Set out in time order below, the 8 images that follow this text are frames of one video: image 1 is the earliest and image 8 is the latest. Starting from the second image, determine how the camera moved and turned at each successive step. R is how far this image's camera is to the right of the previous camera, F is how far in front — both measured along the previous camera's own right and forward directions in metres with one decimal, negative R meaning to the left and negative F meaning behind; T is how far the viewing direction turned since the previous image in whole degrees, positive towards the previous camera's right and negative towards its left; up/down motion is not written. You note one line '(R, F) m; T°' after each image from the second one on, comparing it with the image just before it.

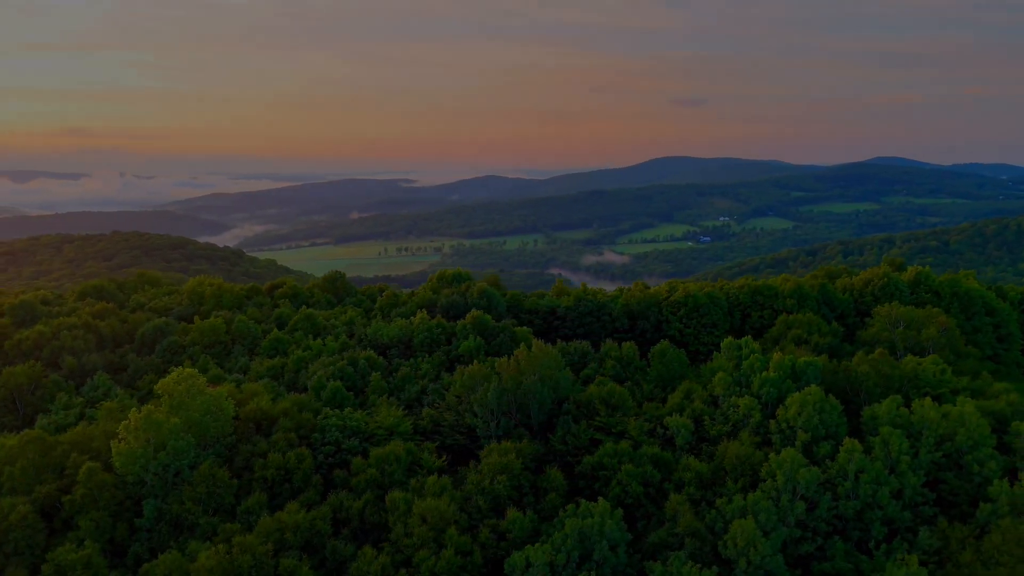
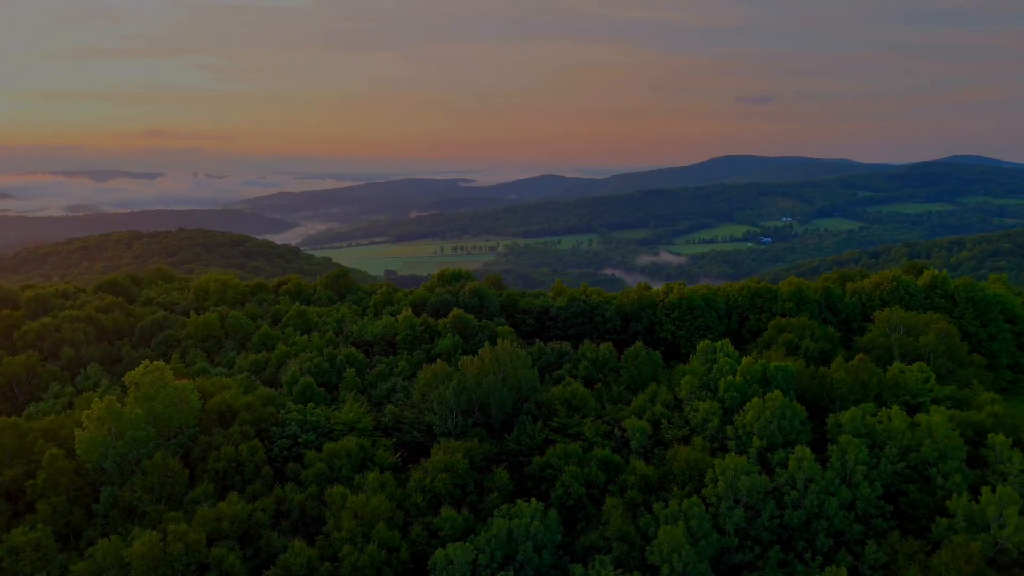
(+4.4, +0.1) m; -4°
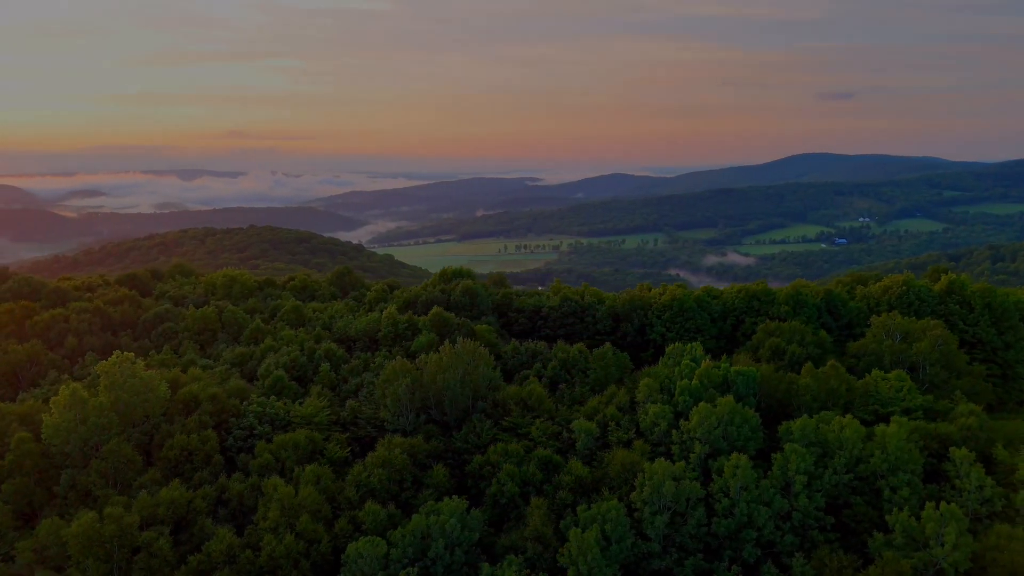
(+5.1, +0.2) m; -5°
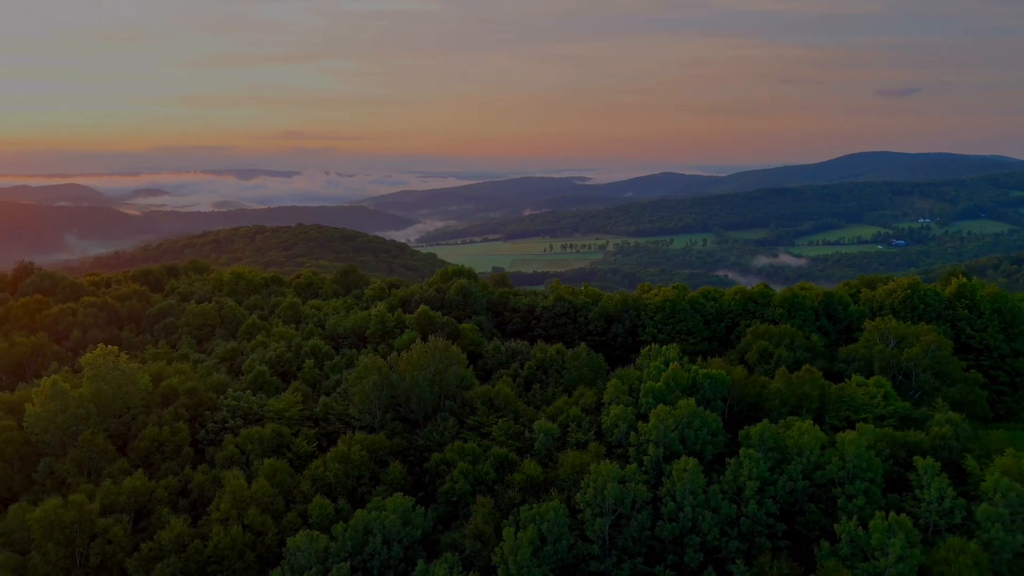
(+3.7, 0.0) m; -4°
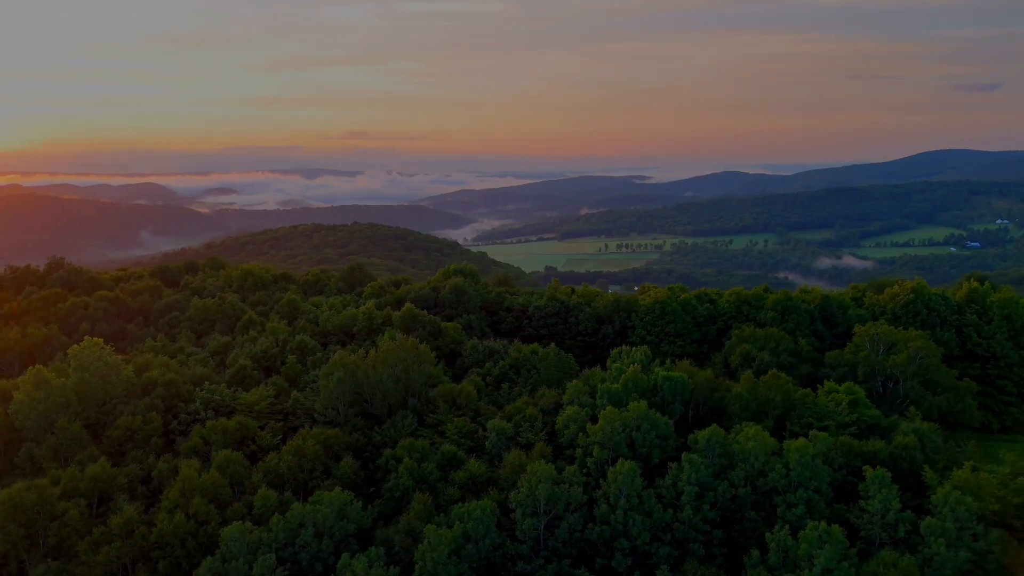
(+4.4, +0.1) m; -4°
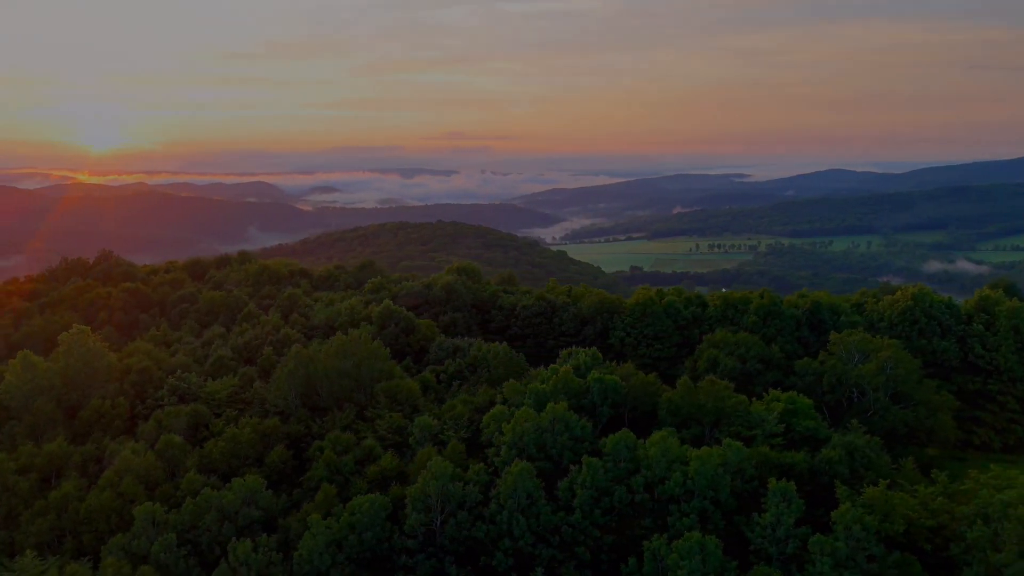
(+7.0, +0.2) m; -7°
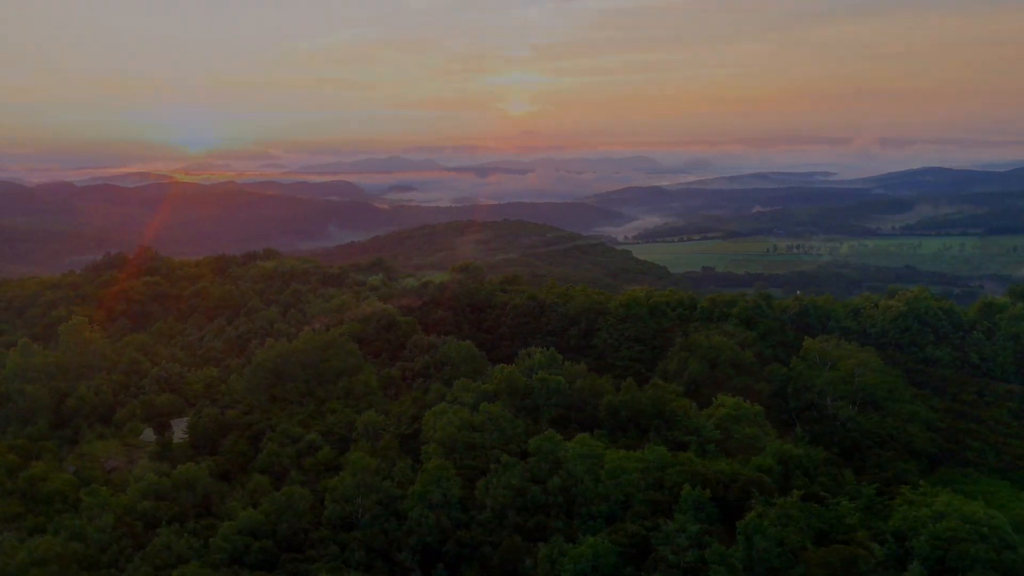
(+5.6, +0.1) m; -6°
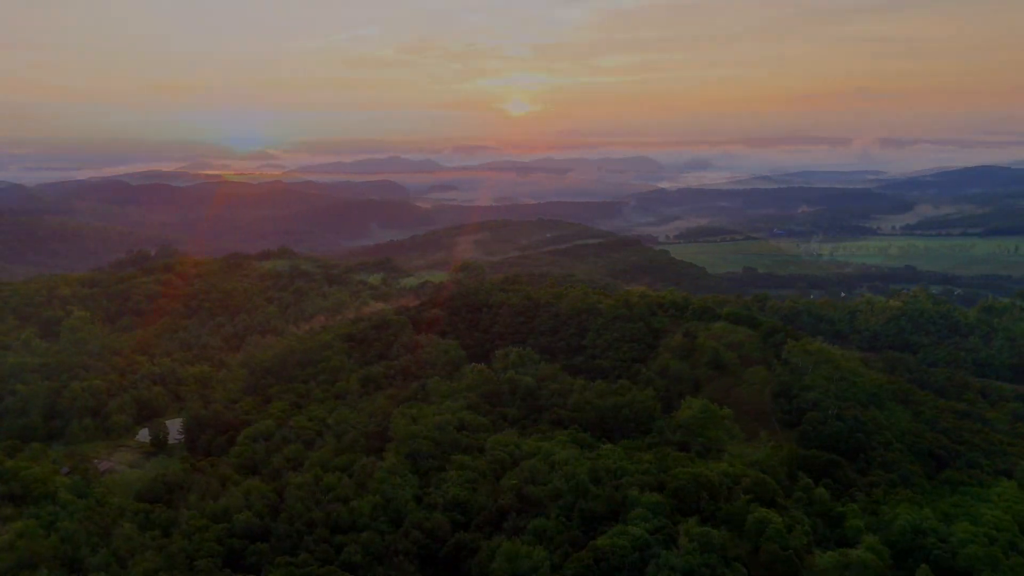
(-0.9, +0.2) m; +1°
